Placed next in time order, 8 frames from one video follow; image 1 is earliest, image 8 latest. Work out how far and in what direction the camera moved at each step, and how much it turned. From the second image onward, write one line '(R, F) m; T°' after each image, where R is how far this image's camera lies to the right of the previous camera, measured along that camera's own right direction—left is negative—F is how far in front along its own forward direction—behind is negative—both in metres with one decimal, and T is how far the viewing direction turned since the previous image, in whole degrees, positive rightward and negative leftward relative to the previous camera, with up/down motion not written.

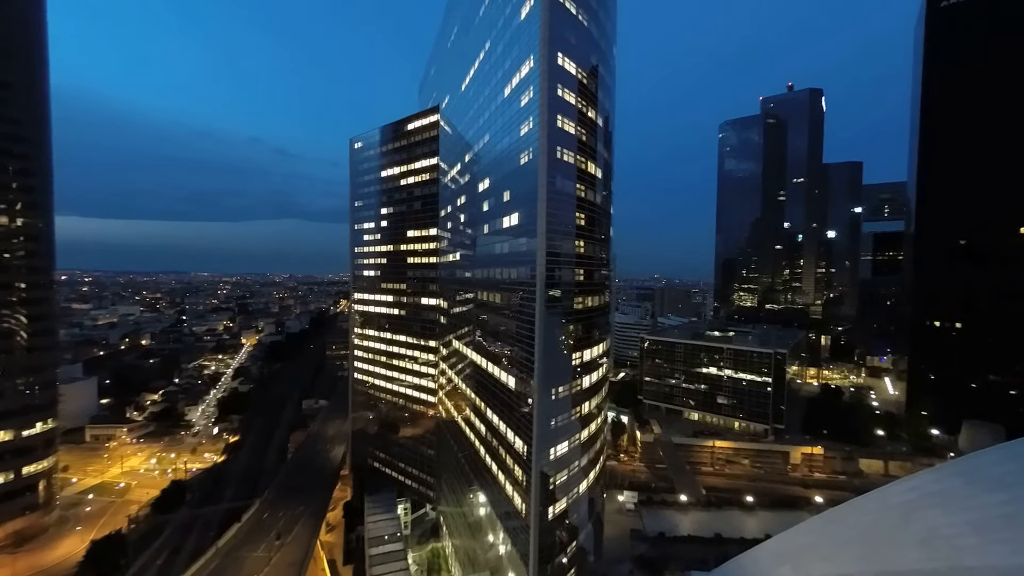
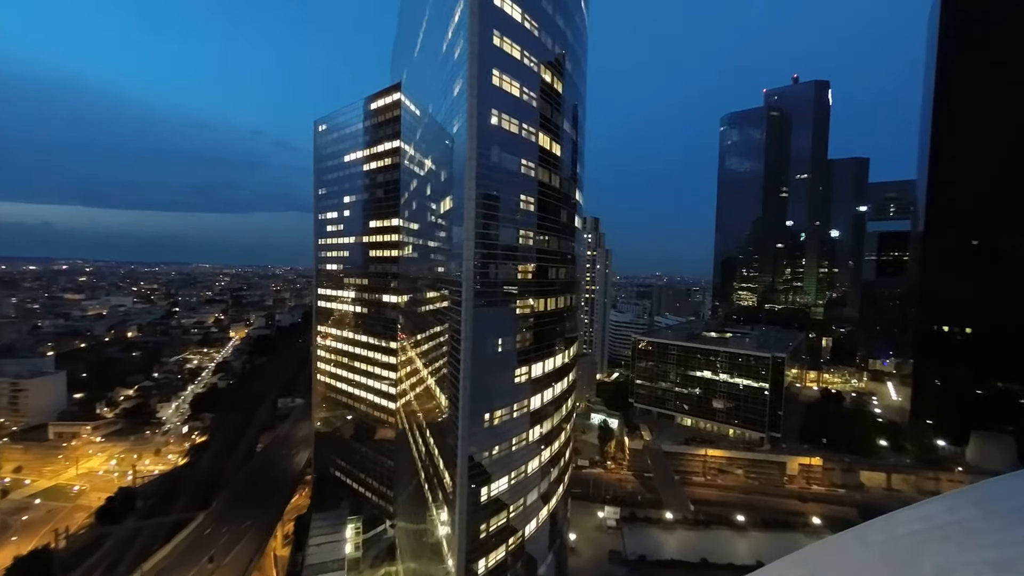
(+1.5, +2.1) m; 0°
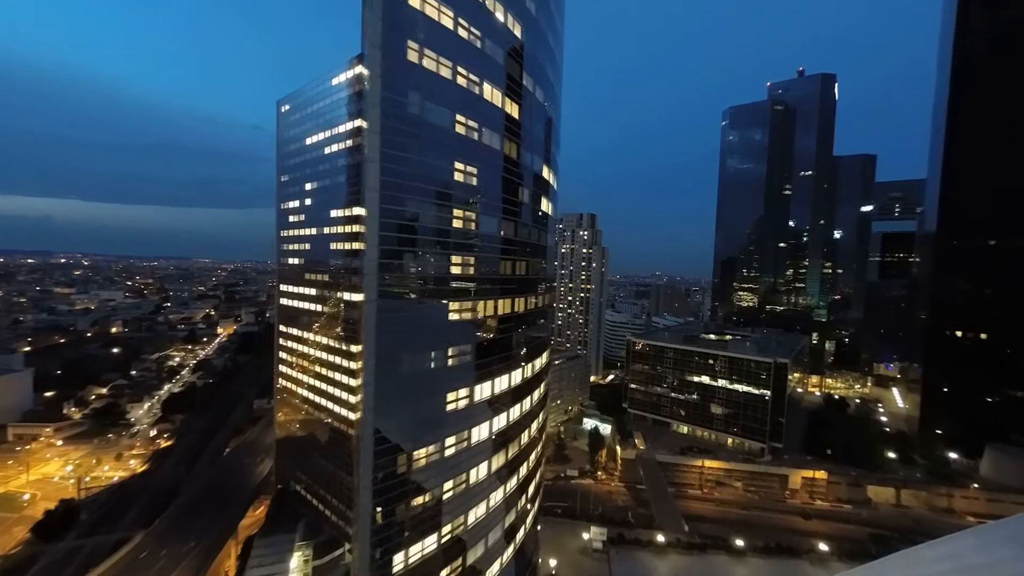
(+1.1, +2.2) m; 0°
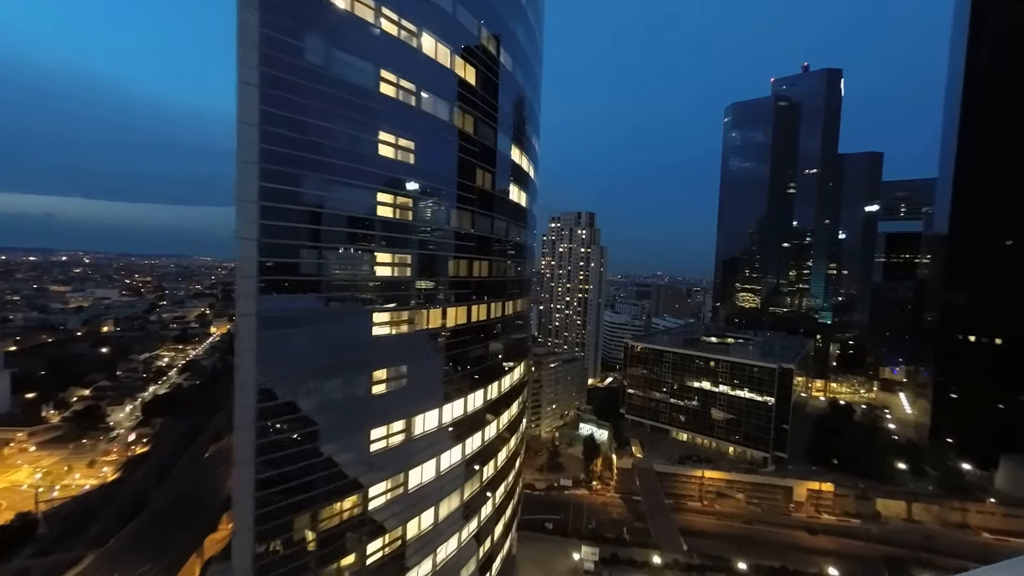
(+0.7, +1.5) m; 0°
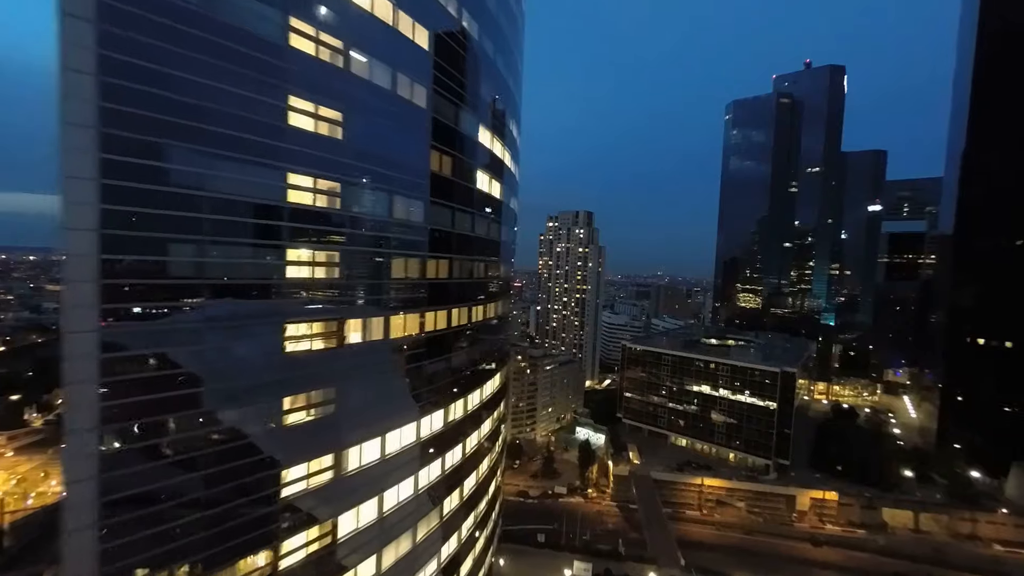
(+0.5, +1.1) m; 0°
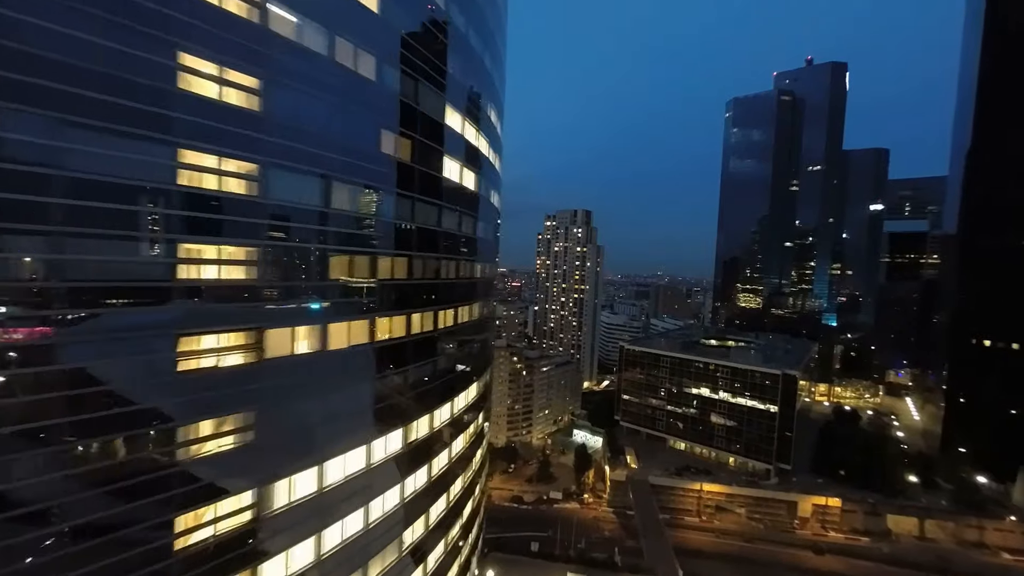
(+0.4, +0.8) m; 0°
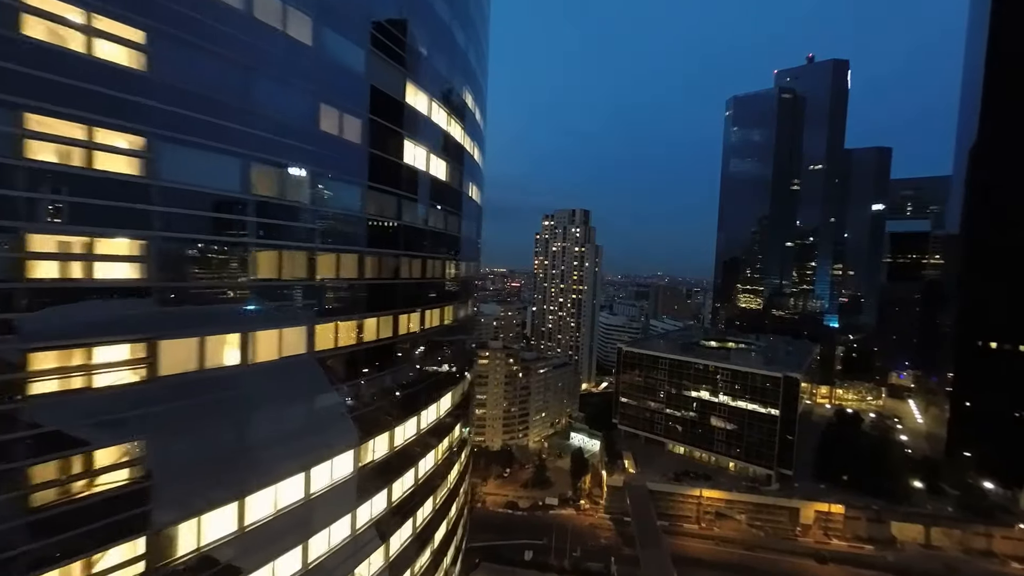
(+0.4, +0.7) m; 0°
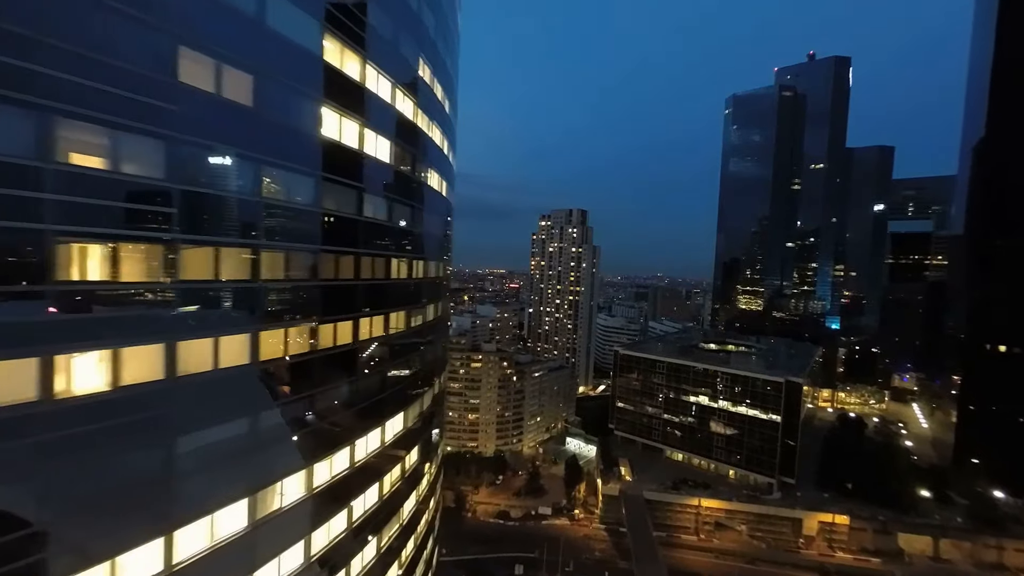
(+0.5, +1.1) m; 0°
